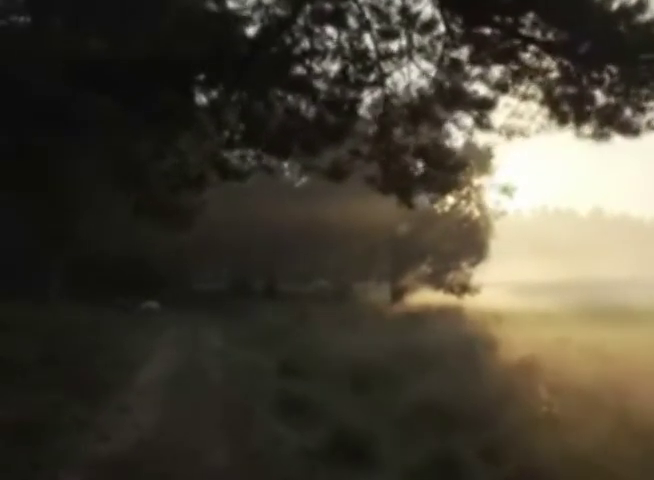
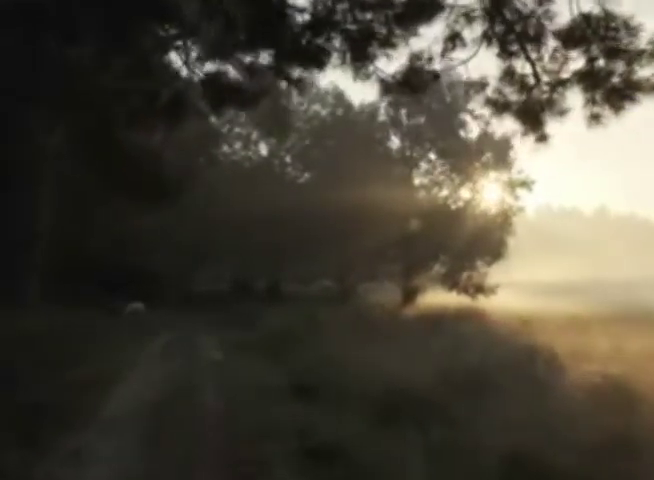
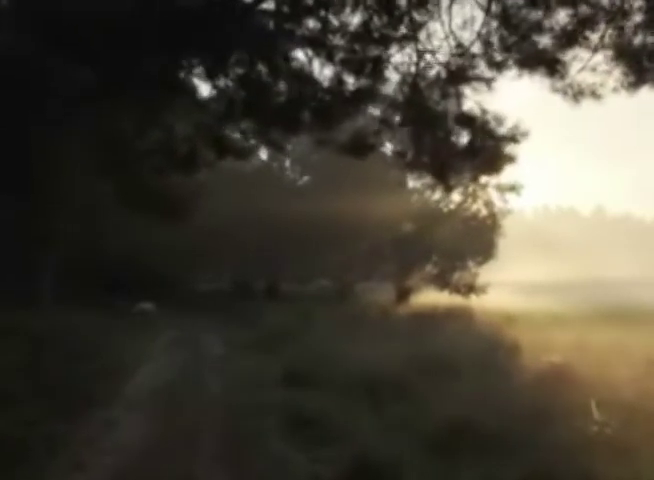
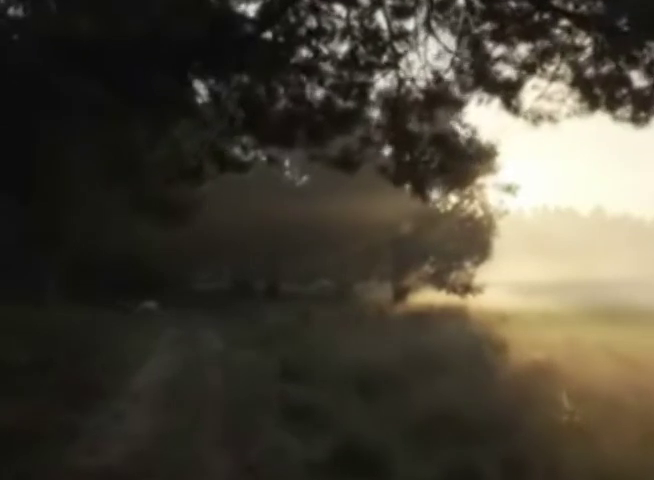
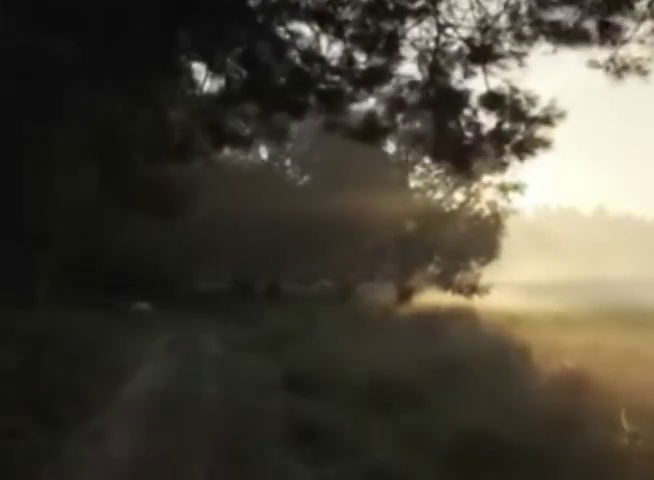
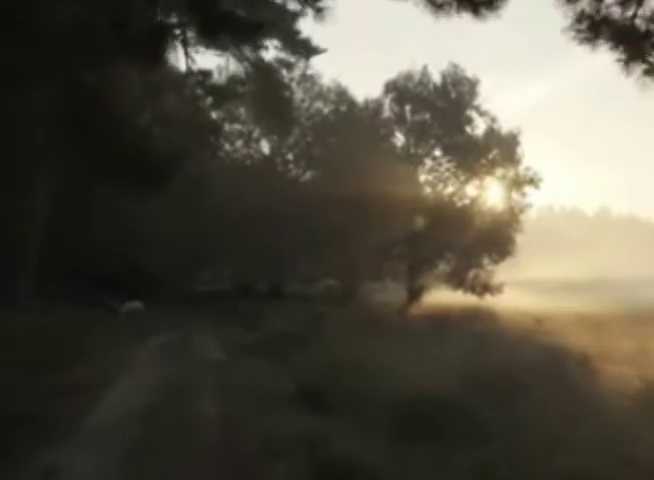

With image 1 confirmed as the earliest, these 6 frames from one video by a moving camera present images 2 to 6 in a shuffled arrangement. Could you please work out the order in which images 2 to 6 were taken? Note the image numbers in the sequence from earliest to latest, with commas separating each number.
4, 3, 5, 2, 6
